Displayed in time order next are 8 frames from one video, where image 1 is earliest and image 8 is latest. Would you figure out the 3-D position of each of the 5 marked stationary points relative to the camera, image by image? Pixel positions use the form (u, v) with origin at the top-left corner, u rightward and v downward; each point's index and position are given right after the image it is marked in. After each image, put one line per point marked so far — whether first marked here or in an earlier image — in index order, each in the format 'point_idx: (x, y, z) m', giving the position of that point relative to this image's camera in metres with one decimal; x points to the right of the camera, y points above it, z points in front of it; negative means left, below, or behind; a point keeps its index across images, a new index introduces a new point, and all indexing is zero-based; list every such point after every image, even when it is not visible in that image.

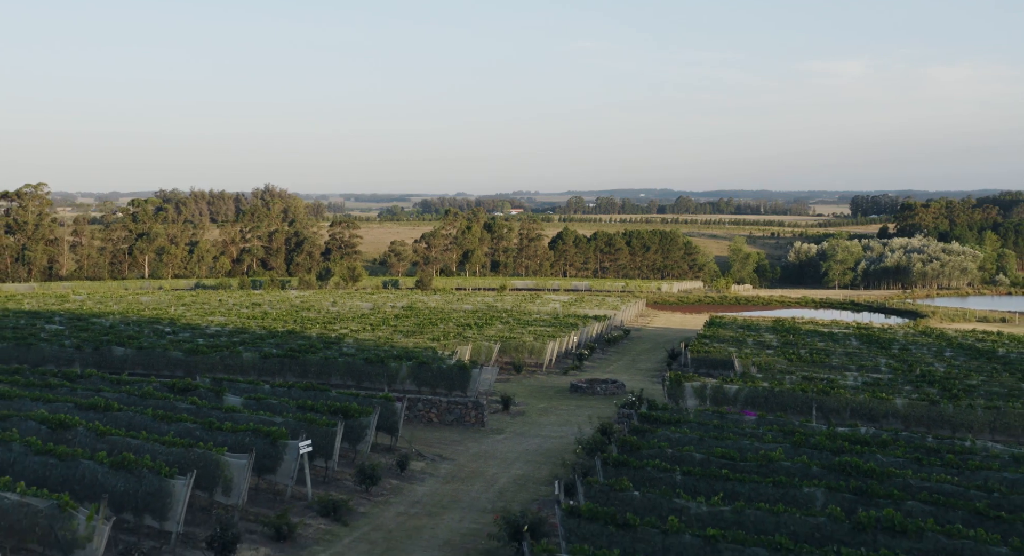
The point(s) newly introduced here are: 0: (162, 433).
0: (-6.6, -2.9, +18.9) m
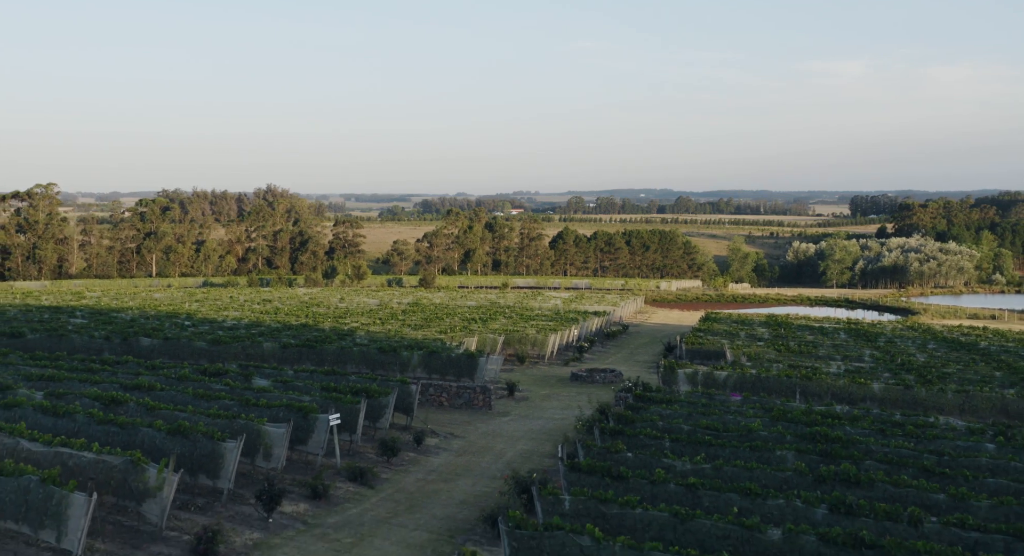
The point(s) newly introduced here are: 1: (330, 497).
0: (-6.5, -2.7, +21.0) m
1: (-3.4, -4.0, +18.1) m
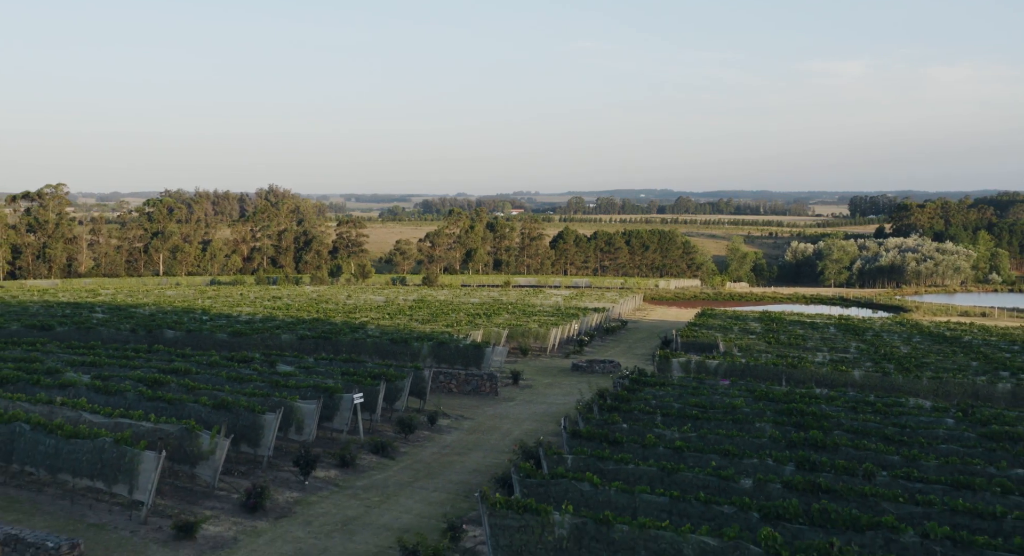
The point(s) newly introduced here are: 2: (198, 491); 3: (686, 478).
0: (-6.3, -2.5, +23.1) m
1: (-3.2, -3.8, +20.2) m
2: (-5.5, -3.7, +17.6) m
3: (+3.1, -3.3, +18.3) m
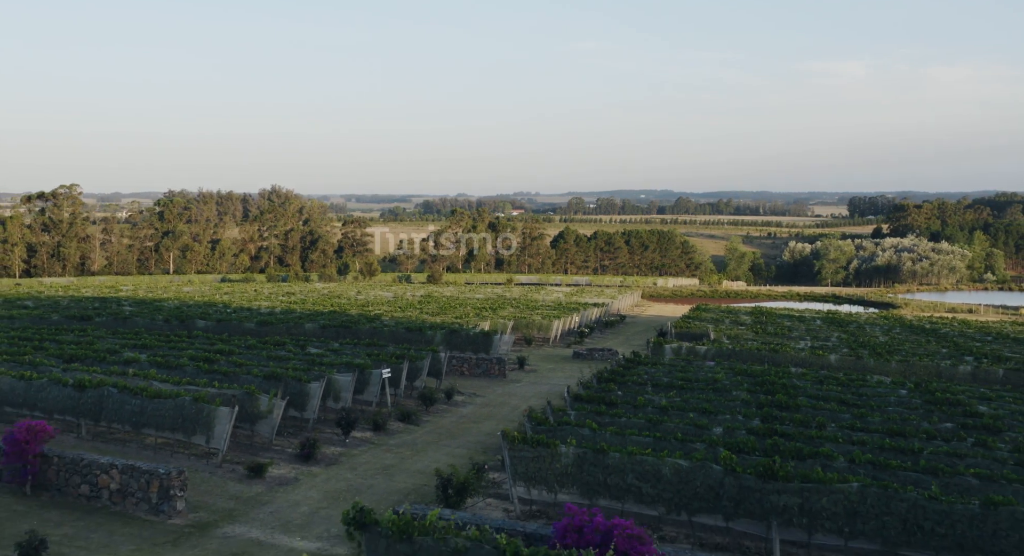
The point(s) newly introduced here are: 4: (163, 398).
0: (-6.1, -2.3, +26.3) m
1: (-3.0, -3.5, +23.3) m
2: (-5.3, -3.5, +20.8) m
3: (+3.3, -3.0, +21.4) m
4: (-6.9, -2.4, +19.8) m
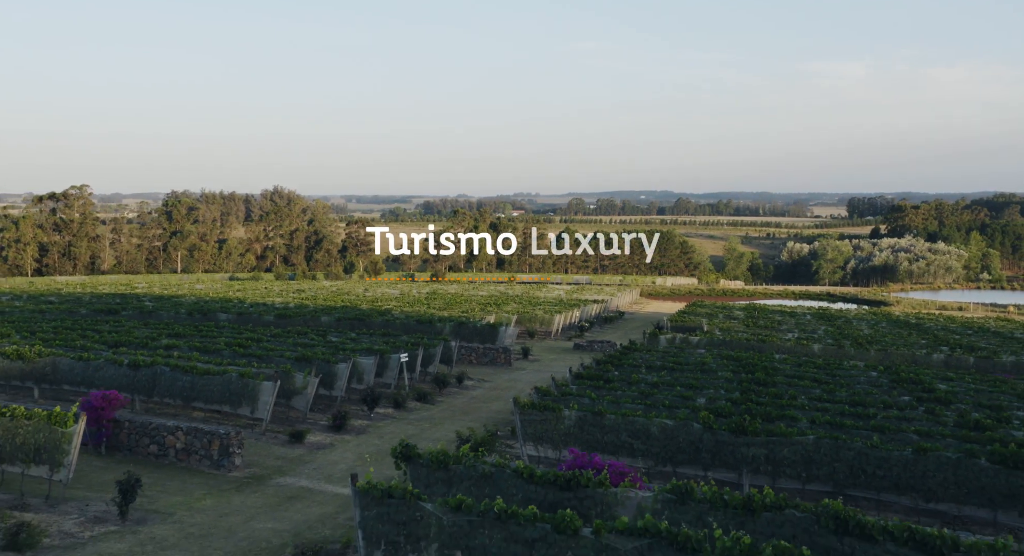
0: (-5.9, -2.1, +28.8) m
1: (-2.8, -3.3, +25.8) m
2: (-5.1, -3.3, +23.3) m
3: (+3.5, -2.8, +23.9) m
4: (-6.7, -2.2, +22.3) m
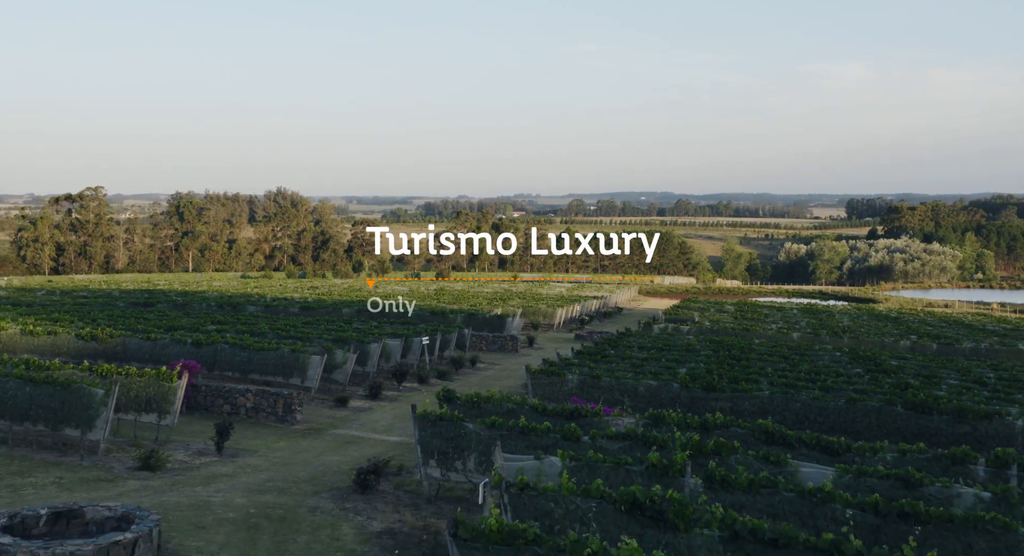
0: (-5.6, -1.8, +32.5) m
1: (-2.5, -3.1, +29.6) m
2: (-4.8, -3.0, +27.0) m
3: (+3.8, -2.6, +27.7) m
4: (-6.5, -1.9, +26.0) m
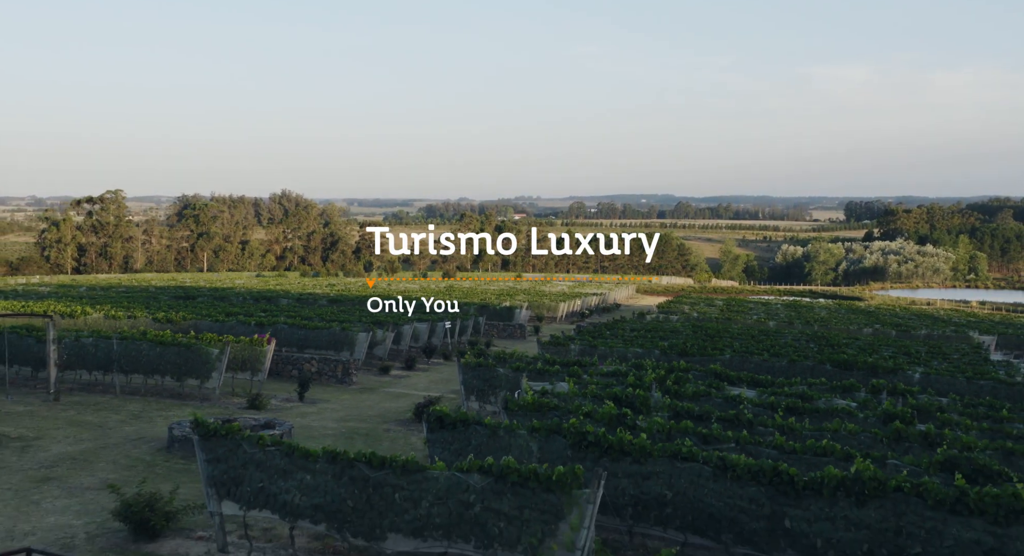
0: (-5.2, -1.5, +37.8) m
1: (-2.1, -2.8, +34.8) m
2: (-4.4, -2.7, +32.2) m
3: (+4.2, -2.3, +32.9) m
4: (-6.1, -1.6, +31.3) m
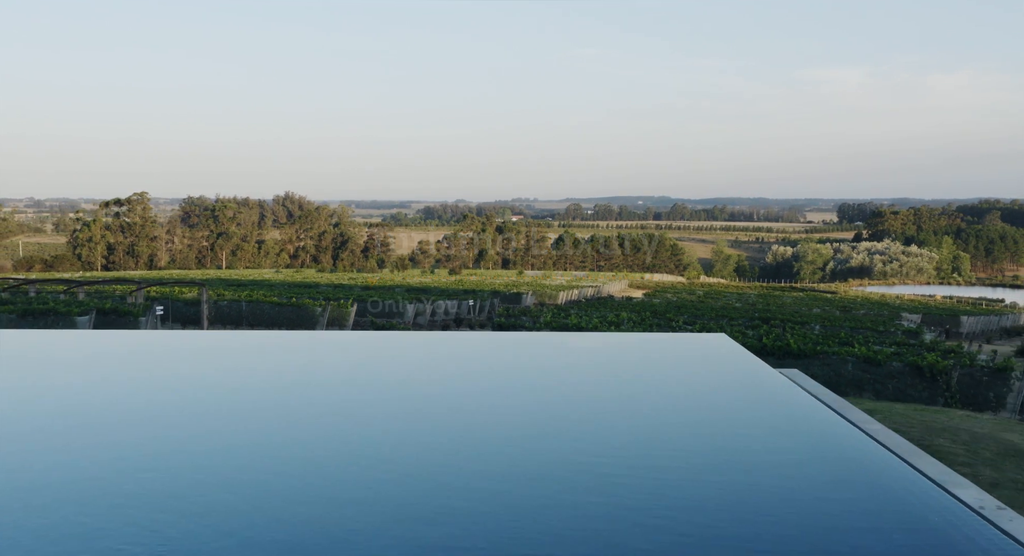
0: (-4.7, -0.9, +46.7) m
1: (-1.6, -2.2, +43.7) m
2: (-3.9, -2.1, +41.2) m
3: (+4.7, -1.7, +41.8) m
4: (-5.6, -1.0, +40.2) m
